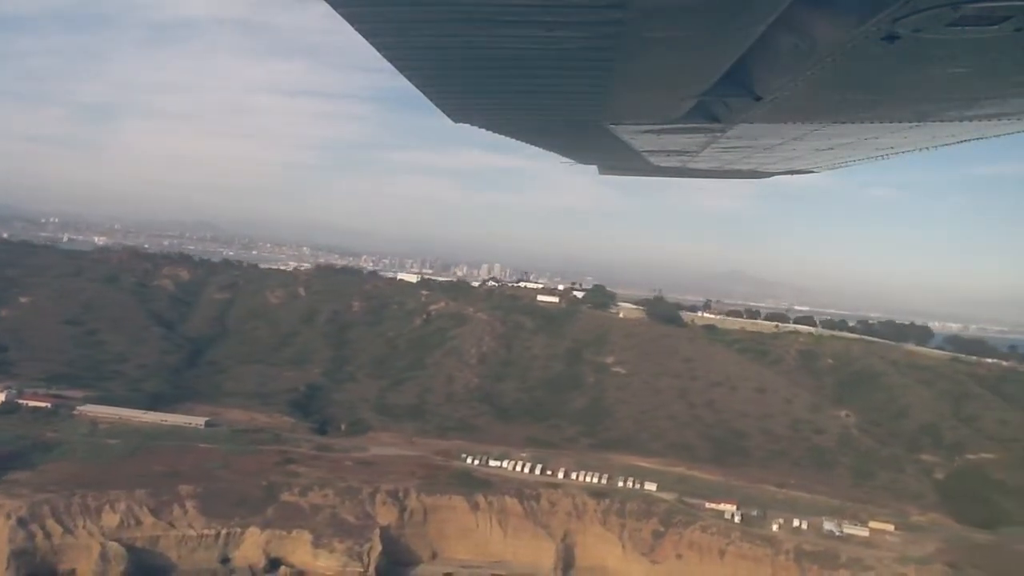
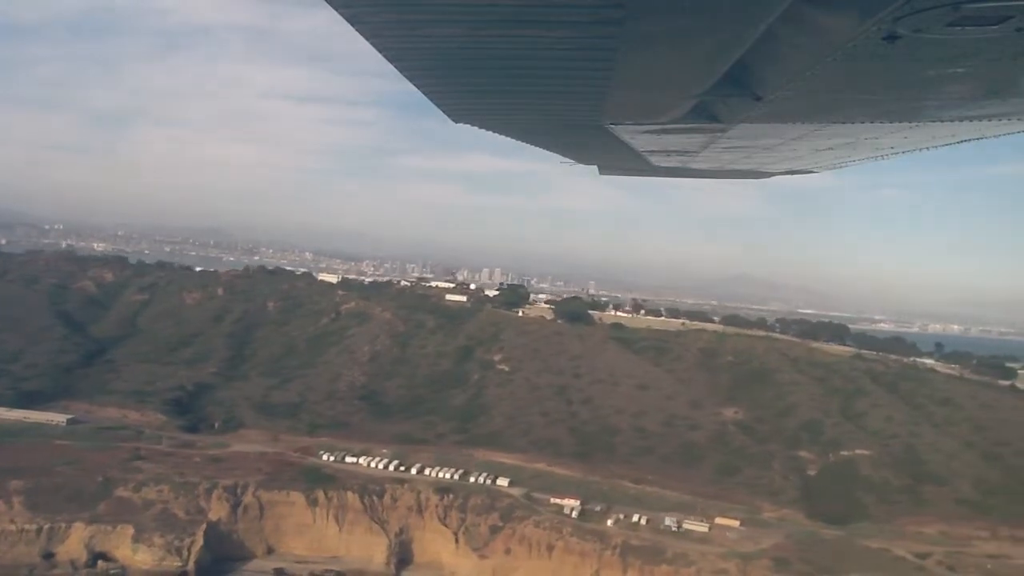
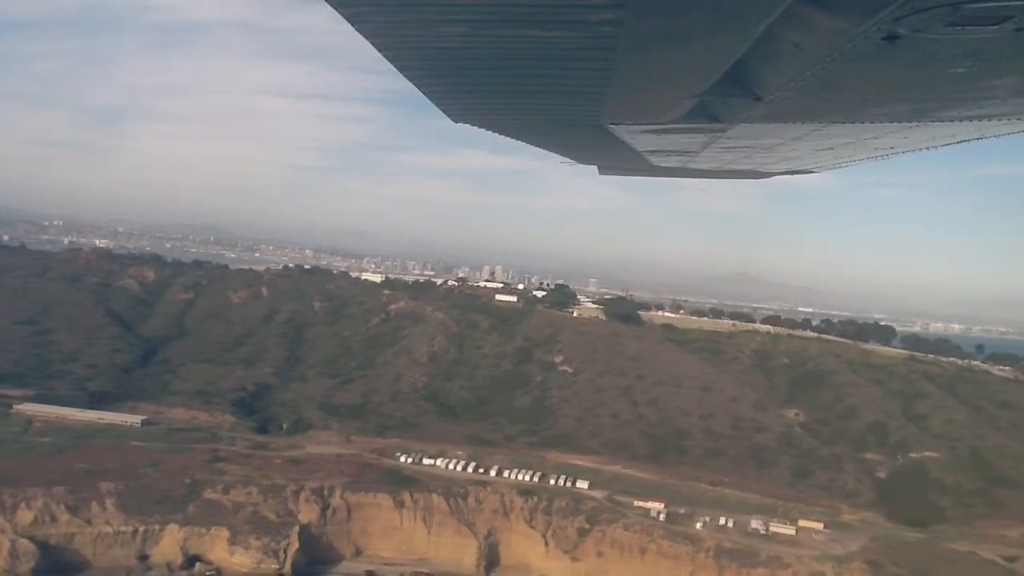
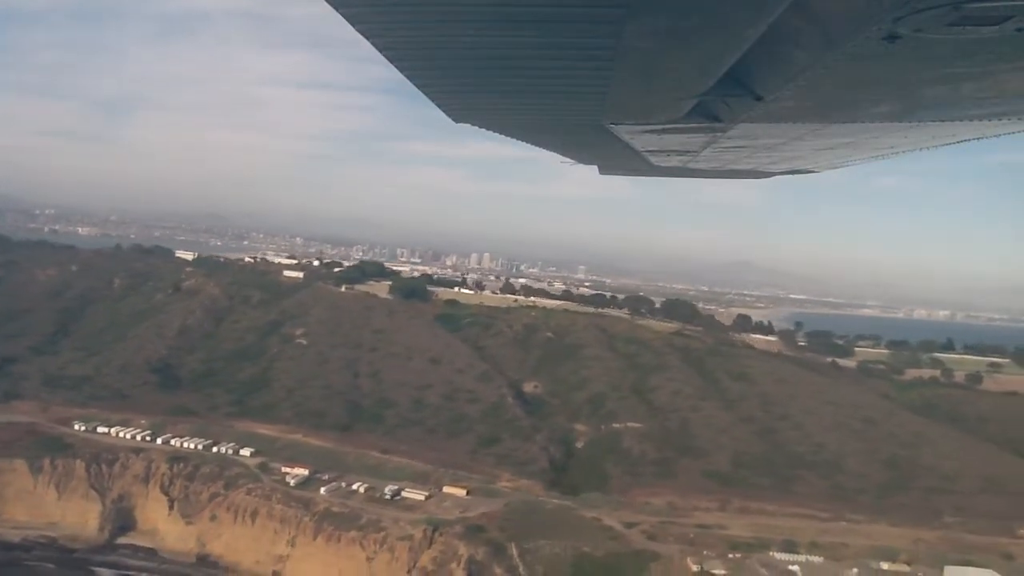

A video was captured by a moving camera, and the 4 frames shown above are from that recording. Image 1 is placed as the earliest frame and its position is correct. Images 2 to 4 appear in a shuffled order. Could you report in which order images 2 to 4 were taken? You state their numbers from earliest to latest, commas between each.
3, 2, 4
